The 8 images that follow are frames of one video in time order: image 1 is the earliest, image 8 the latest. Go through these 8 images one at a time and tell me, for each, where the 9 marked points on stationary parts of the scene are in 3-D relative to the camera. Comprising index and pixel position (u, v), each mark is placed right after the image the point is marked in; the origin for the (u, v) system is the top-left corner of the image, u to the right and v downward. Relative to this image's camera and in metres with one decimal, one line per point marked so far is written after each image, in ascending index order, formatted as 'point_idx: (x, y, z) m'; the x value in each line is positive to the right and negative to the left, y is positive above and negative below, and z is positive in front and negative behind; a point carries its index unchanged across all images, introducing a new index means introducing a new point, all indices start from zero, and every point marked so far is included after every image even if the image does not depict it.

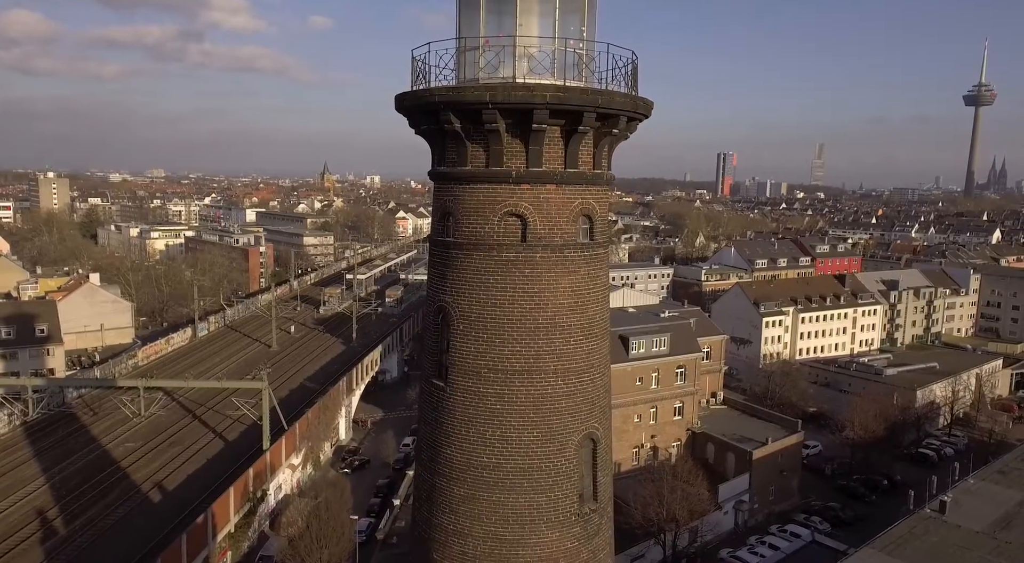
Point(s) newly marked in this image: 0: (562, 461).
0: (+0.4, -1.2, +5.4) m
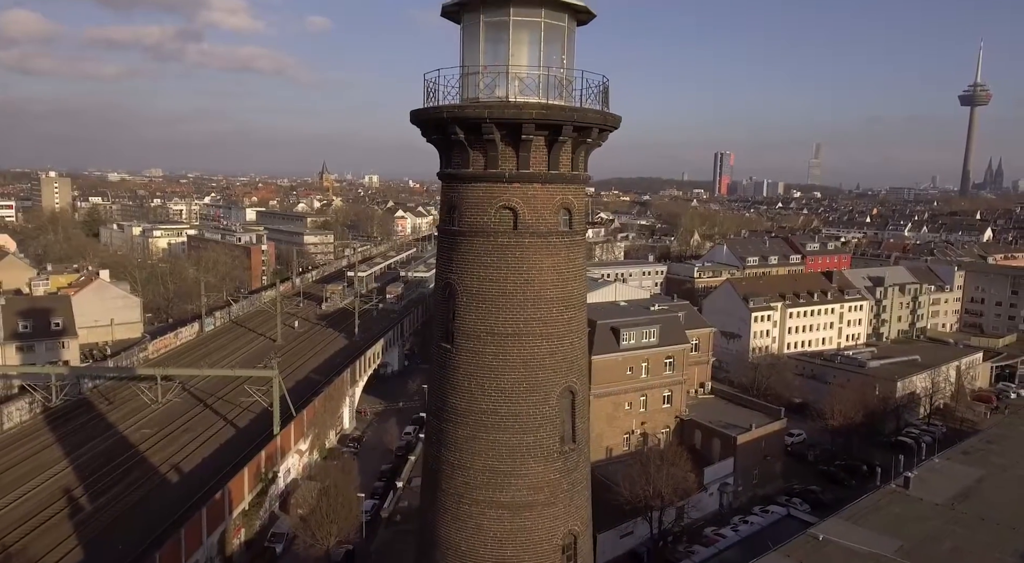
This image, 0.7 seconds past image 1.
0: (+0.3, -1.1, +6.5) m
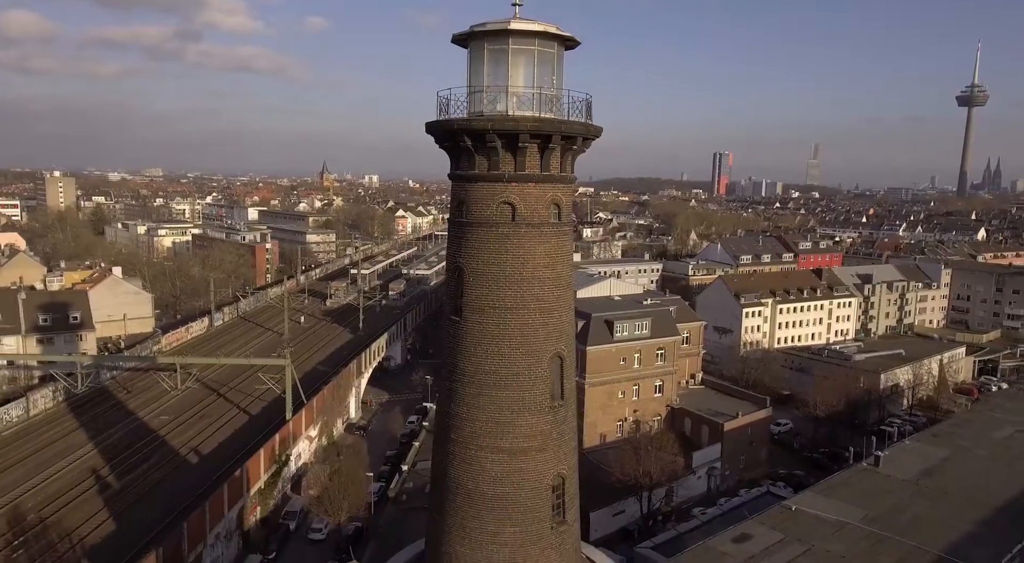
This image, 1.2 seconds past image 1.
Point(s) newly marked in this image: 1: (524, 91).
0: (+0.3, -0.9, +7.7) m
1: (+0.1, +1.9, +7.6) m
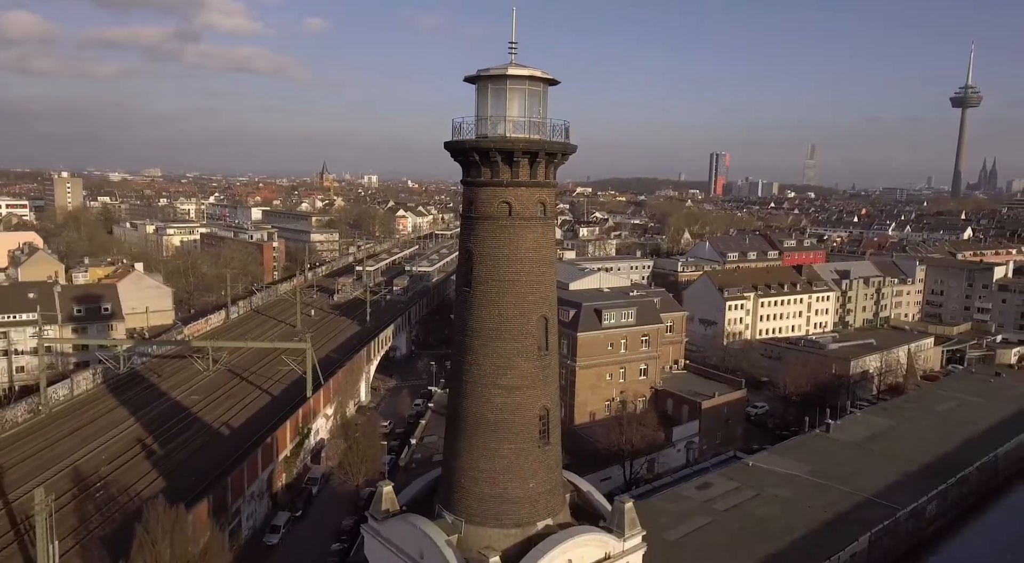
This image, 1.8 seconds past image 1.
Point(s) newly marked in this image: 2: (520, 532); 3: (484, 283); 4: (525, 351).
0: (+0.3, -0.7, +10.2) m
1: (+0.1, +2.1, +10.0) m
2: (0.0, -3.2, +10.0) m
3: (-0.4, -0.1, +10.1) m
4: (+0.2, -0.9, +10.2) m
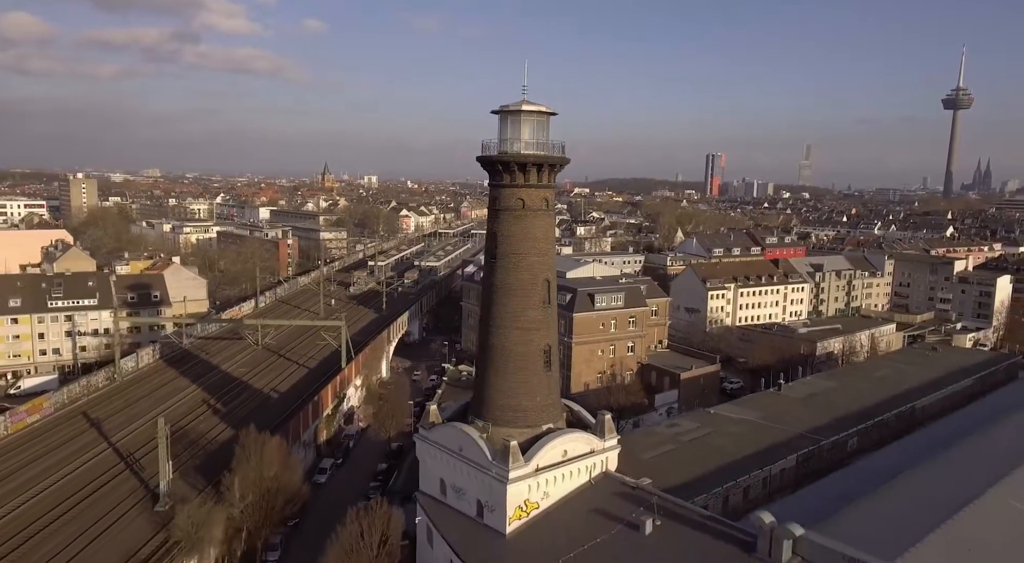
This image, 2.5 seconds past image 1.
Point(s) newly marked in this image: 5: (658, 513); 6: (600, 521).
0: (+0.5, -0.2, +14.2) m
1: (+0.3, +2.6, +14.0) m
2: (+0.2, -2.7, +14.1) m
3: (-0.1, +0.4, +14.2) m
4: (+0.4, -0.4, +14.2) m
5: (+2.4, -3.9, +12.7) m
6: (+1.5, -4.1, +12.9) m
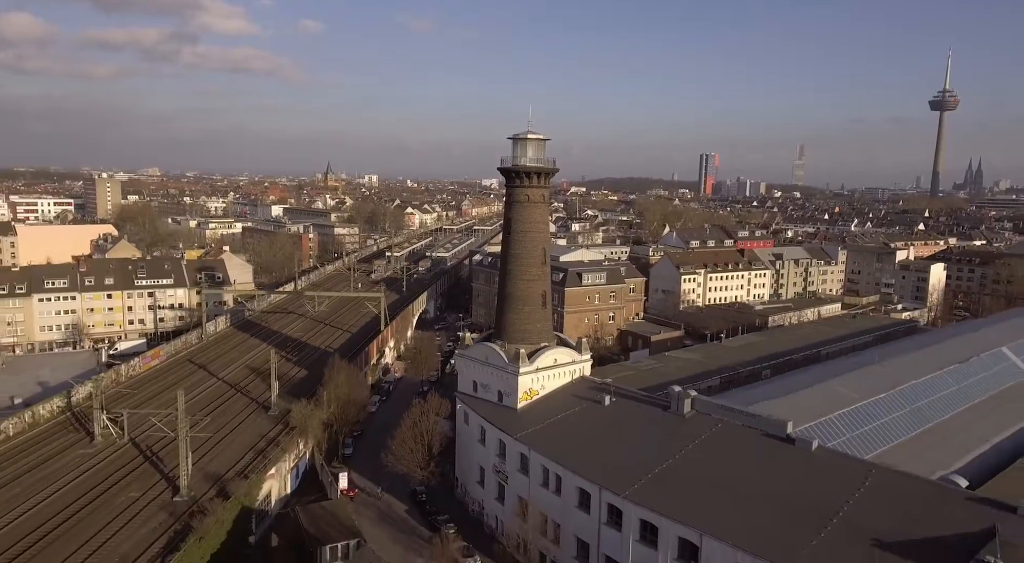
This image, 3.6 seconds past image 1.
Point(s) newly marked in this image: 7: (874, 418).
0: (+0.7, +0.7, +21.5) m
1: (+0.6, +3.5, +21.3) m
2: (+0.5, -1.8, +21.4) m
3: (+0.1, +1.3, +21.5) m
4: (+0.7, +0.5, +21.5) m
5: (+2.7, -3.0, +20.0) m
6: (+1.7, -3.1, +20.2) m
7: (+9.1, -3.4, +19.1) m
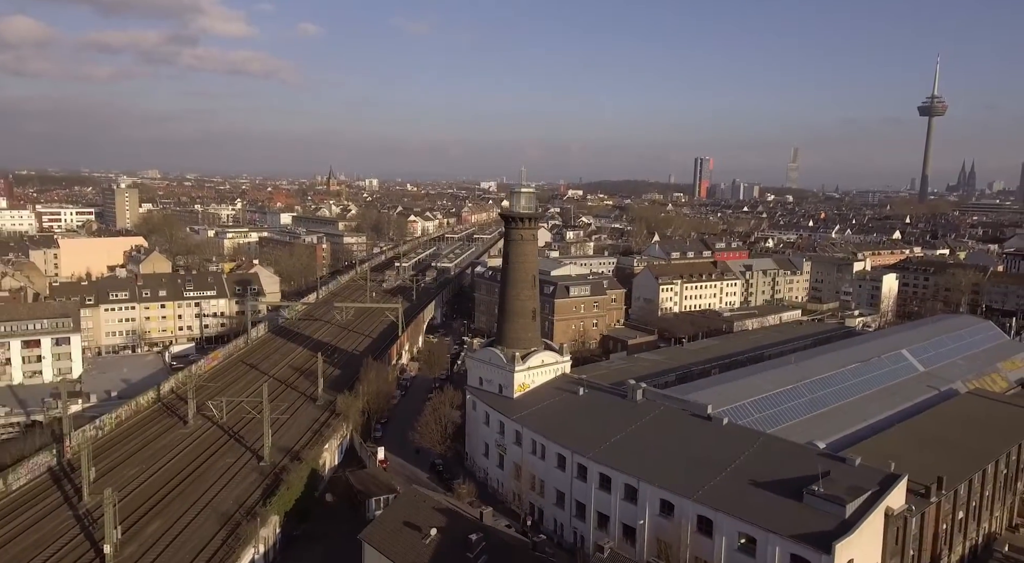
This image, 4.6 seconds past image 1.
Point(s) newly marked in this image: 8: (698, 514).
0: (+0.6, 0.0, +27.9) m
1: (+0.5, +2.8, +27.7) m
2: (+0.4, -2.5, +27.8) m
3: (0.0, +0.6, +27.8) m
4: (+0.6, -0.2, +27.9) m
5: (+2.6, -3.7, +26.4) m
6: (+1.6, -3.8, +26.6) m
7: (+9.0, -4.1, +25.5) m
8: (+4.7, -5.8, +18.9) m
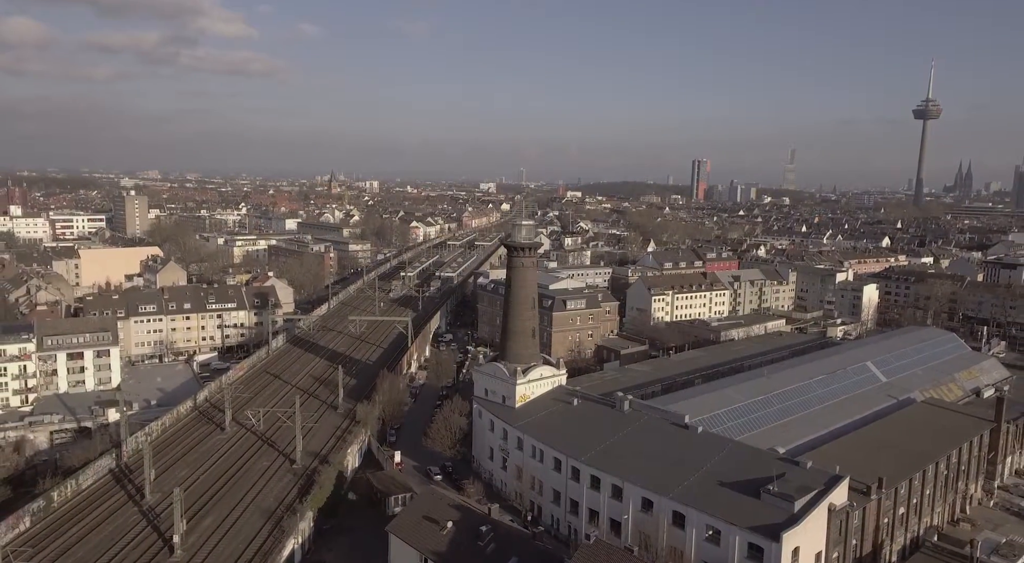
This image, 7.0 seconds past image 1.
0: (+0.7, -0.9, +31.3) m
1: (+0.6, +1.9, +31.1) m
2: (+0.5, -3.4, +31.1) m
3: (+0.1, -0.3, +31.2) m
4: (+0.7, -1.1, +31.3) m
5: (+2.7, -4.6, +29.7) m
6: (+1.7, -4.7, +30.0) m
7: (+9.1, -5.0, +28.9) m
8: (+4.8, -6.7, +22.3) m
